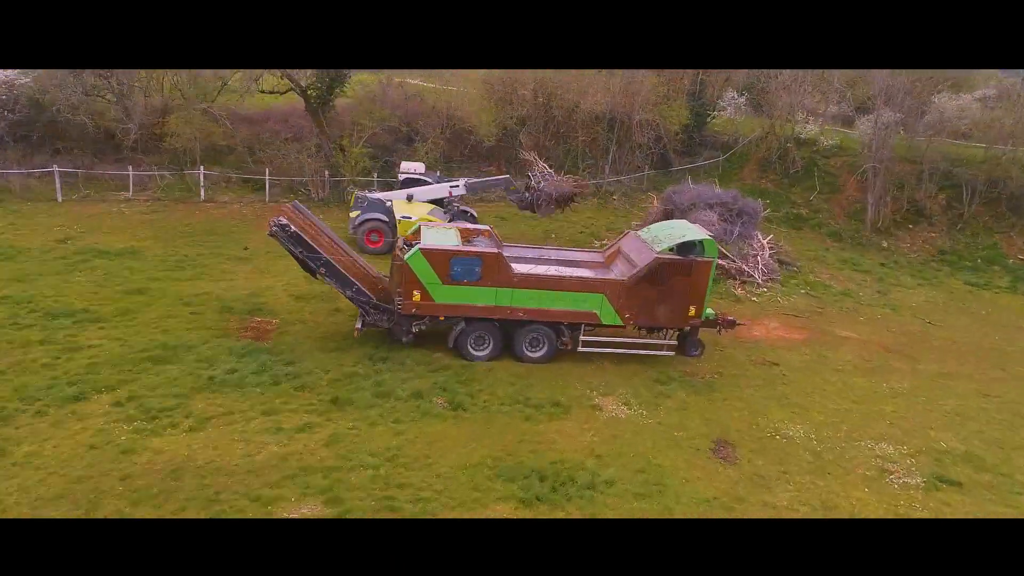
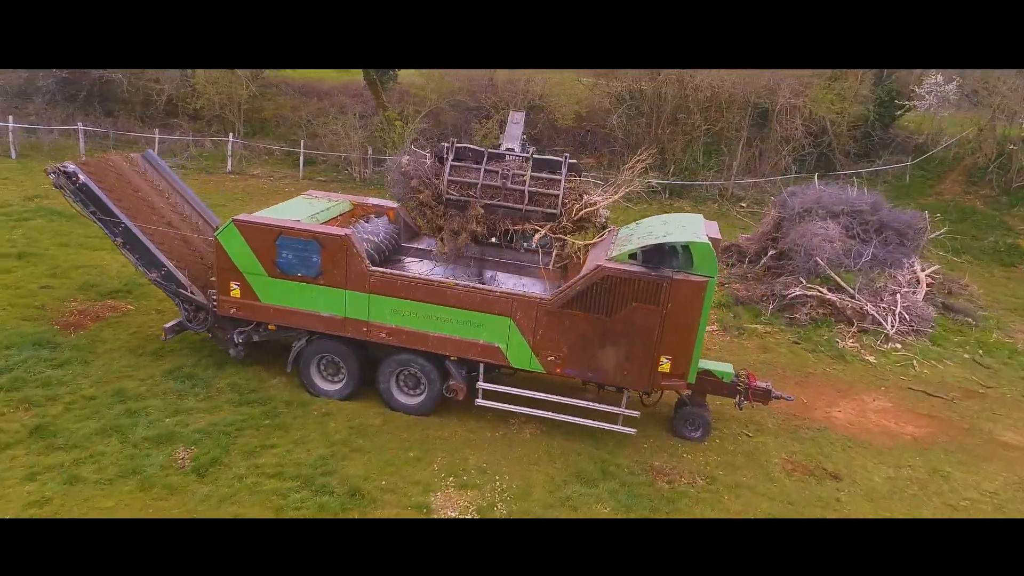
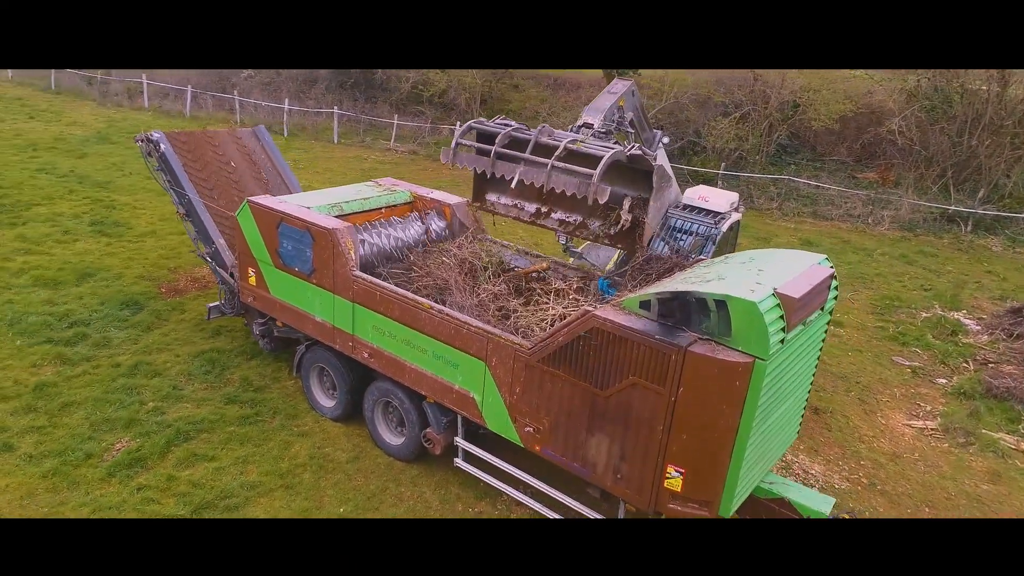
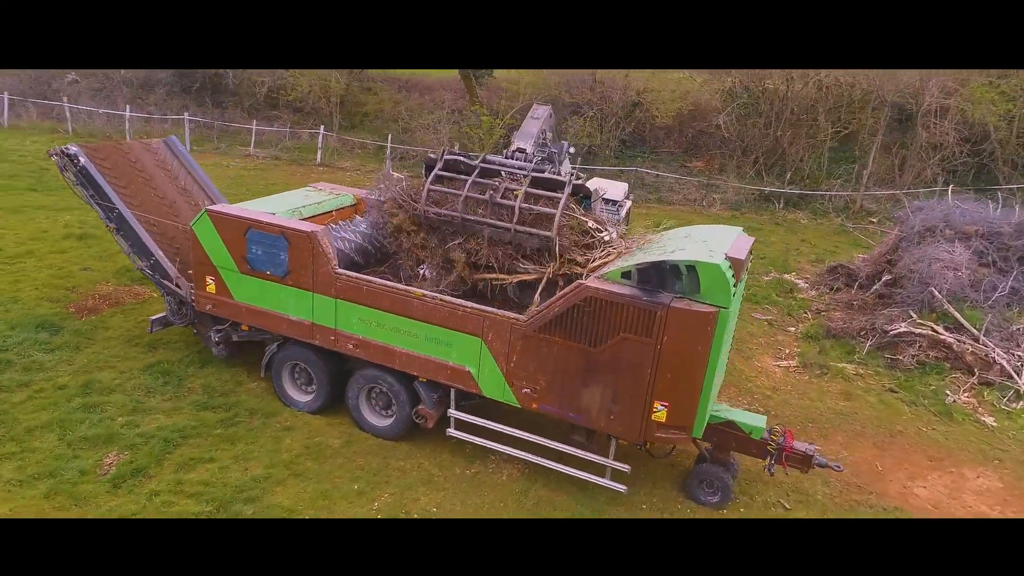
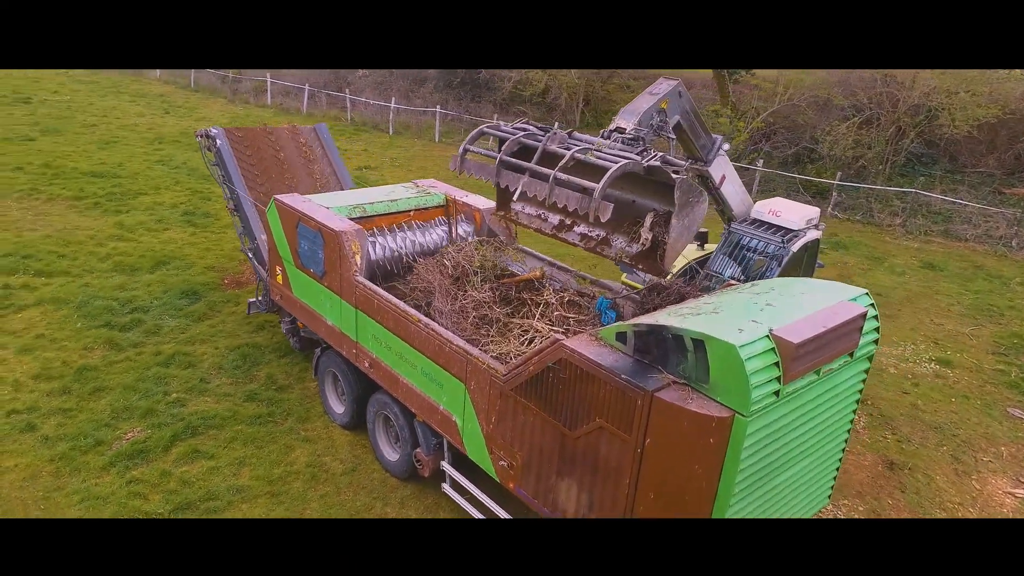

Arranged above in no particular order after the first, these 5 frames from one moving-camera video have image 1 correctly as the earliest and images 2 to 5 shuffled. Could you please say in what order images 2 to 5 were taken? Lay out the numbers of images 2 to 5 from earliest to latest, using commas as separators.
2, 4, 3, 5
